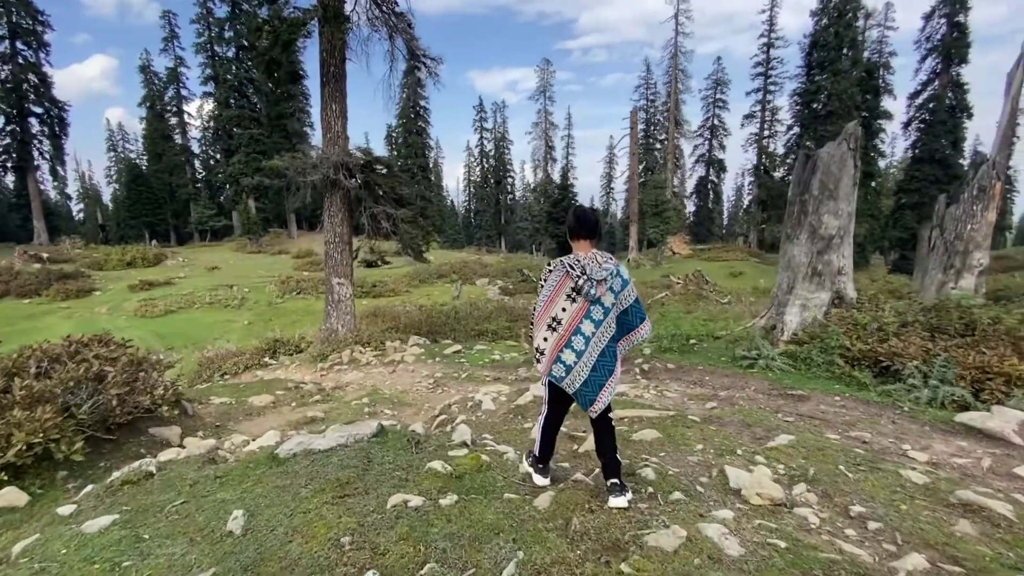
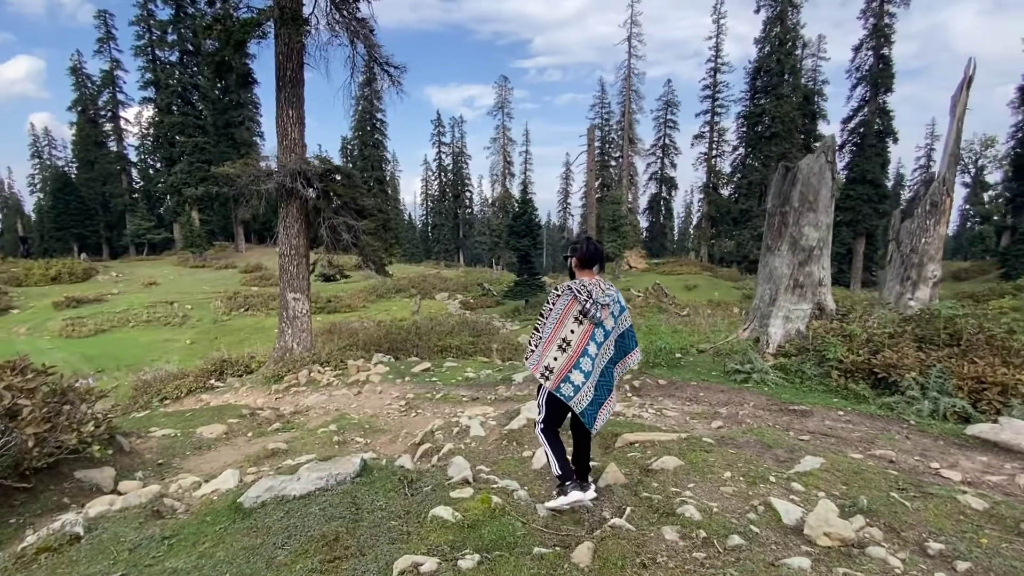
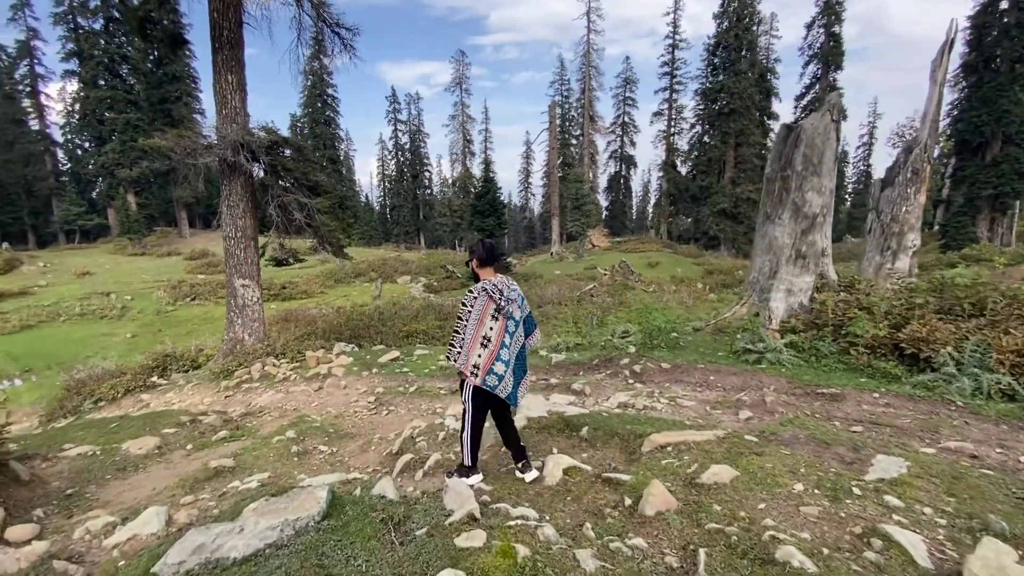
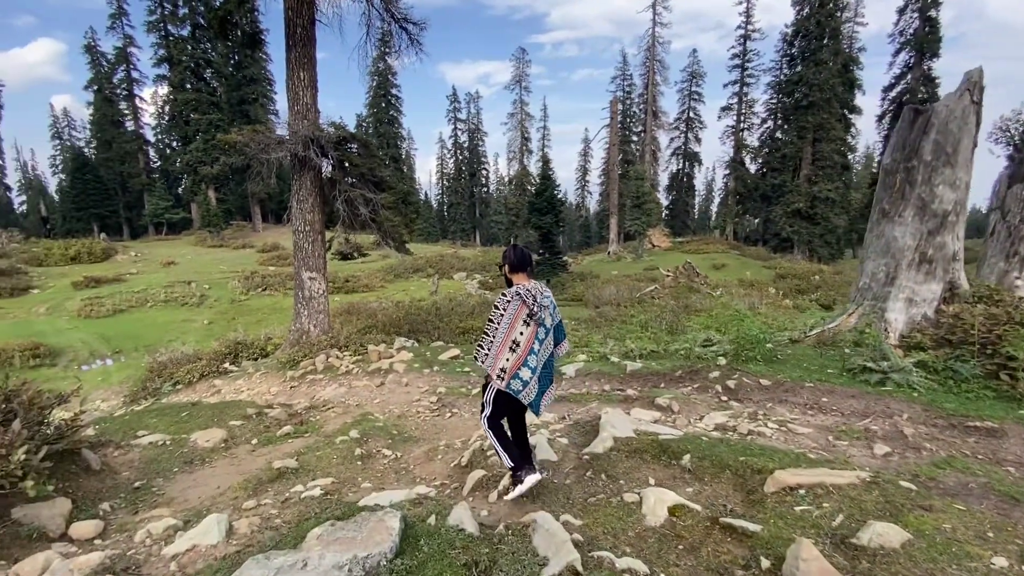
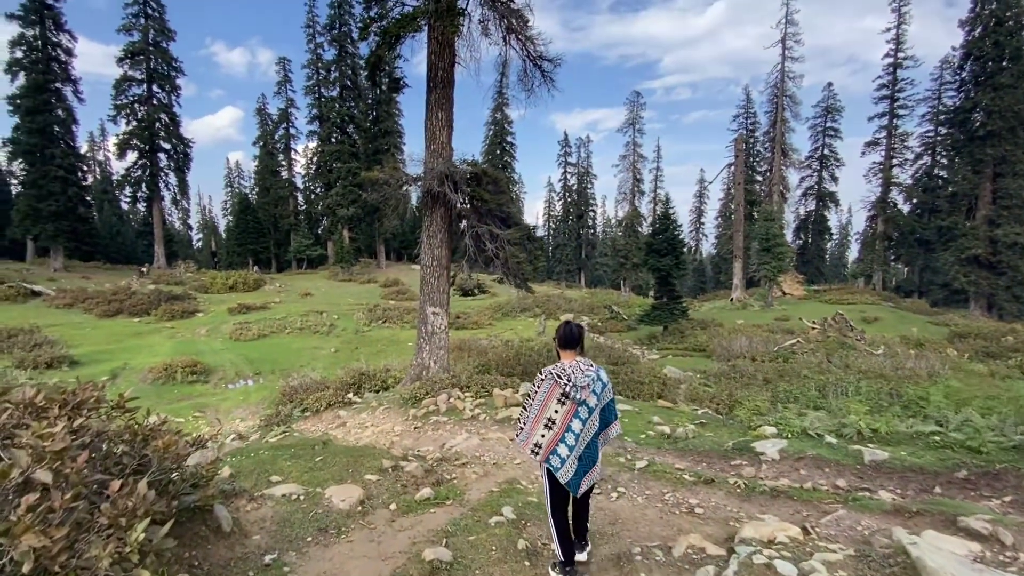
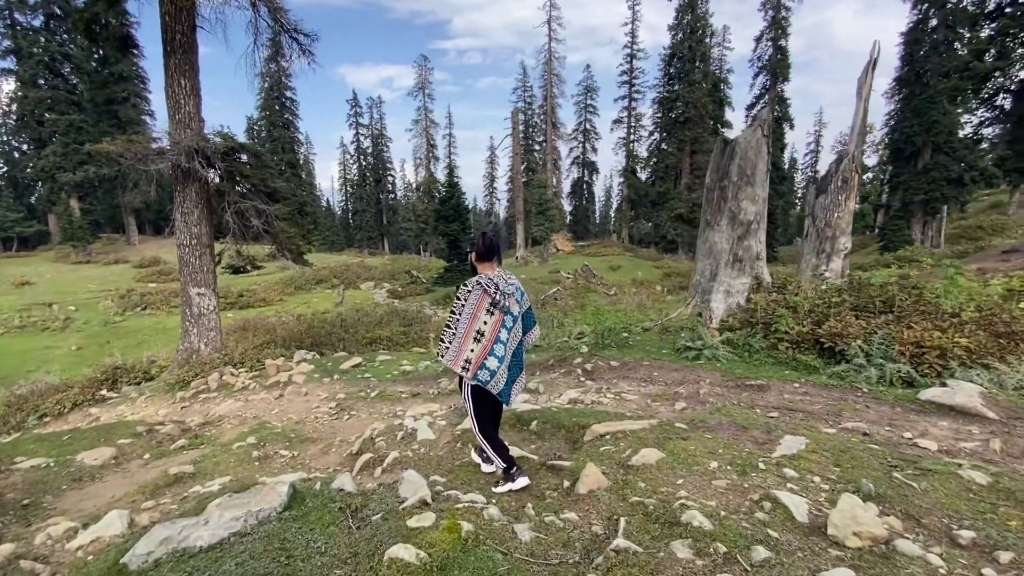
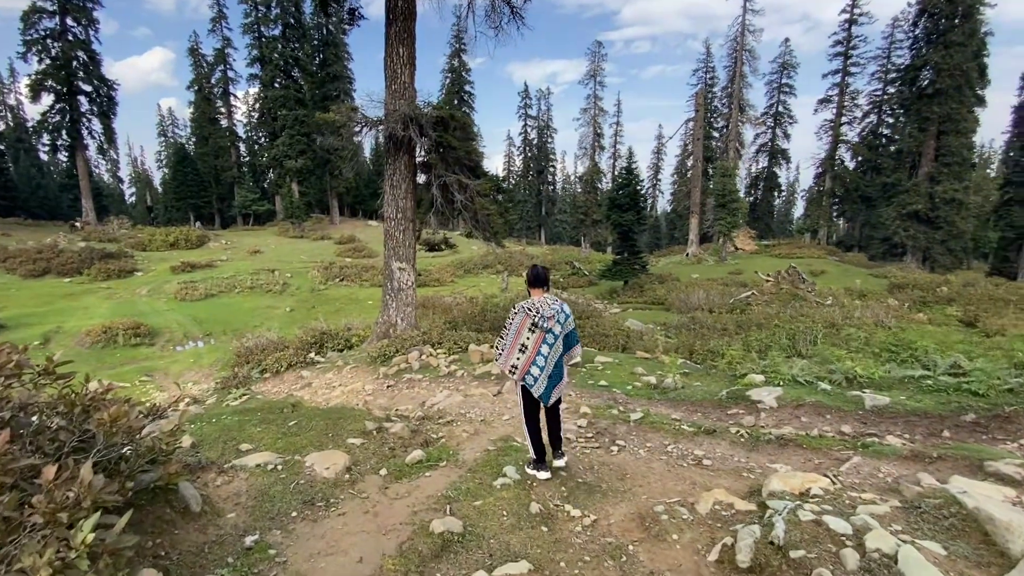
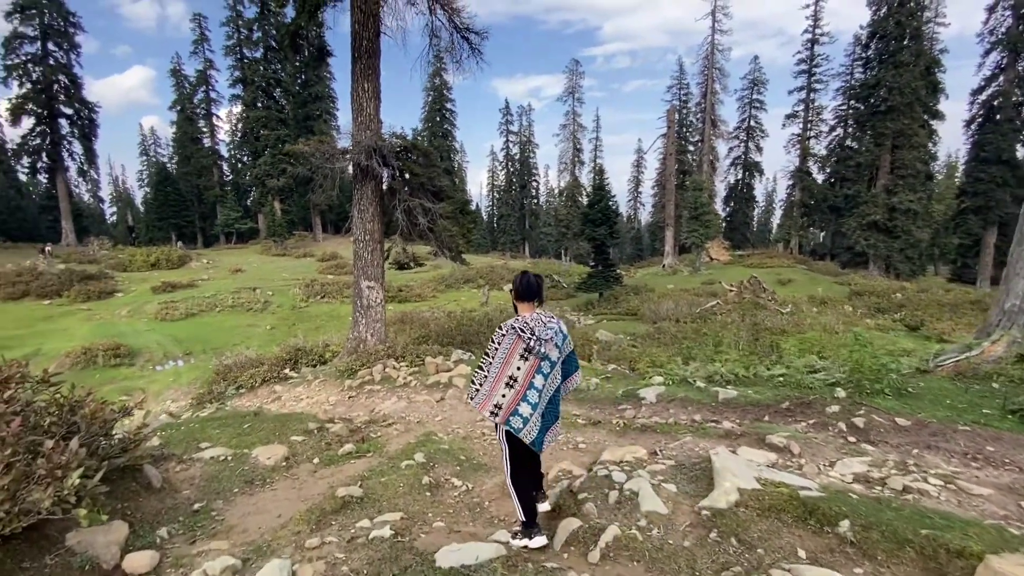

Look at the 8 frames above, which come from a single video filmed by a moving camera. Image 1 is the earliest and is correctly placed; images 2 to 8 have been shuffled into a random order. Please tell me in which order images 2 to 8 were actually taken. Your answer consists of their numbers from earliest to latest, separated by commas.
2, 6, 3, 4, 8, 5, 7
